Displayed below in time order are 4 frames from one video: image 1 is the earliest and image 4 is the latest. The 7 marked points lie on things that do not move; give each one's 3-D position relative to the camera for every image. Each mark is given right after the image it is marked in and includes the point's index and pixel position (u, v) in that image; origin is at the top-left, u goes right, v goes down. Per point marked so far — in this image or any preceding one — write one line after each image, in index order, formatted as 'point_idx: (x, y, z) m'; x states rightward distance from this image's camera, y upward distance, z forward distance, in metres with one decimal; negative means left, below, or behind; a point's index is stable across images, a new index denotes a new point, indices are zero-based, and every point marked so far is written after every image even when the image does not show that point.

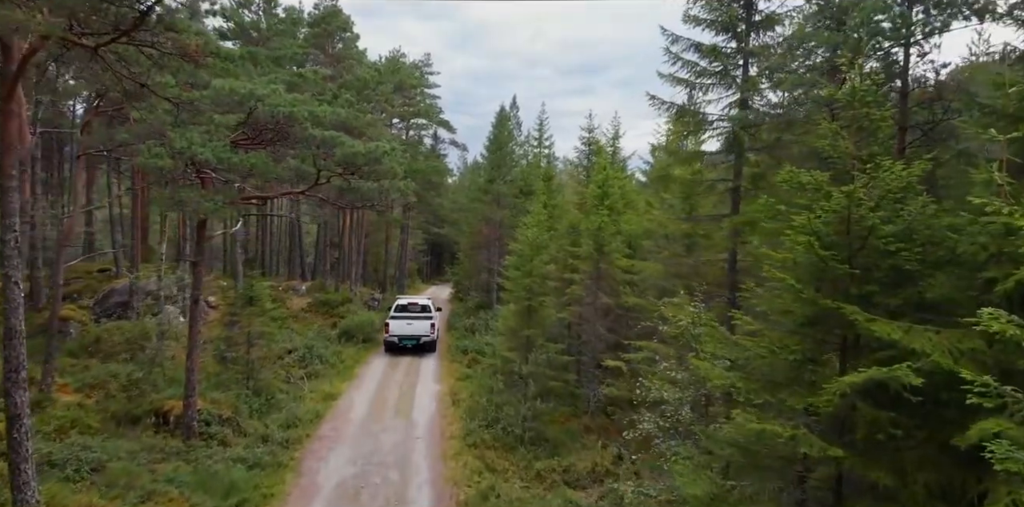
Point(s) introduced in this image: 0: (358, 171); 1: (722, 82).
0: (-3.5, +1.9, +18.3) m
1: (+4.3, +3.5, +16.3) m
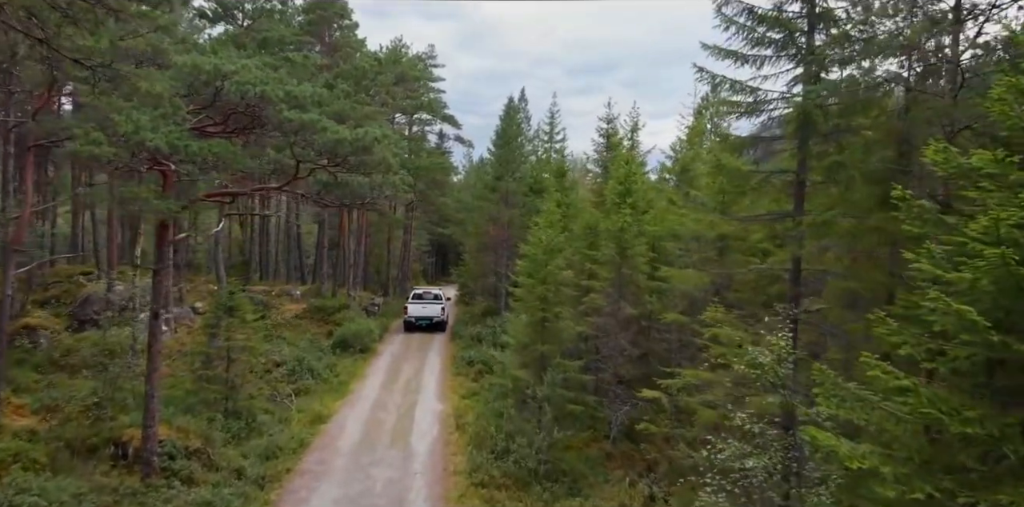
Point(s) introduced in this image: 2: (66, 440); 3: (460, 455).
0: (-3.2, +1.8, +15.6) m
1: (+4.6, +3.4, +13.5) m
2: (-10.0, -4.2, +18.1) m
3: (-1.2, -4.7, +18.8) m
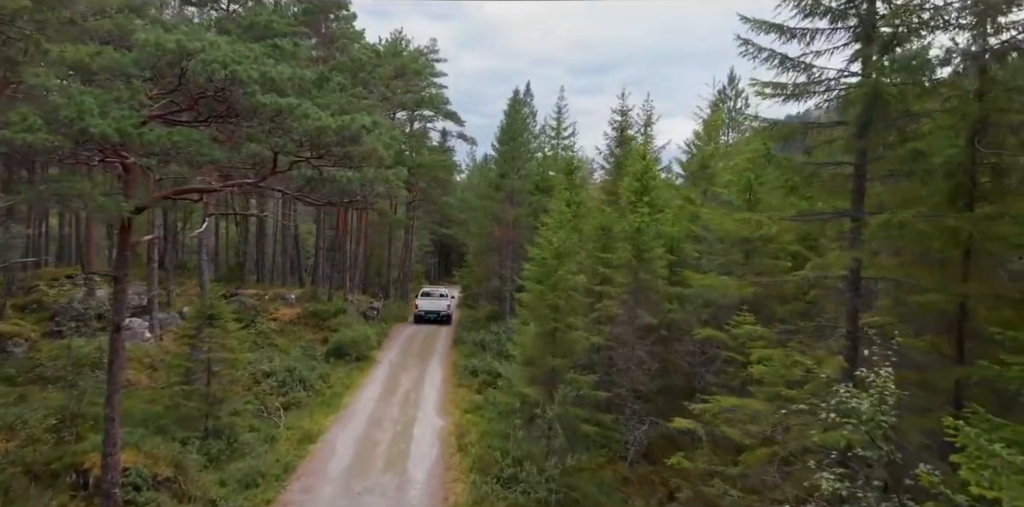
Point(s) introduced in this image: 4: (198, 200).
0: (-3.1, +1.7, +13.6) m
1: (+4.7, +3.3, +11.5) m
2: (-9.8, -4.3, +16.2) m
3: (-1.1, -4.8, +16.9) m
4: (-5.4, +0.9, +13.9) m
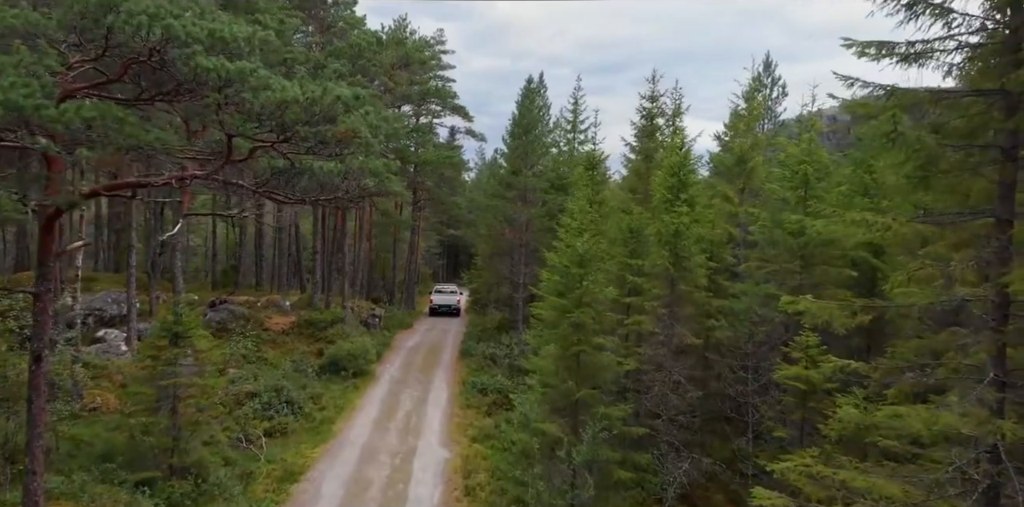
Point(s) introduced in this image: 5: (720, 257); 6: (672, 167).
0: (-2.8, +1.6, +10.7) m
1: (+5.0, +3.2, +8.5) m
2: (-9.5, -4.4, +13.3) m
3: (-0.7, -4.9, +13.9) m
4: (-5.1, +0.8, +11.0) m
5: (+4.9, -0.1, +18.8) m
6: (+3.8, +2.0, +19.3) m
